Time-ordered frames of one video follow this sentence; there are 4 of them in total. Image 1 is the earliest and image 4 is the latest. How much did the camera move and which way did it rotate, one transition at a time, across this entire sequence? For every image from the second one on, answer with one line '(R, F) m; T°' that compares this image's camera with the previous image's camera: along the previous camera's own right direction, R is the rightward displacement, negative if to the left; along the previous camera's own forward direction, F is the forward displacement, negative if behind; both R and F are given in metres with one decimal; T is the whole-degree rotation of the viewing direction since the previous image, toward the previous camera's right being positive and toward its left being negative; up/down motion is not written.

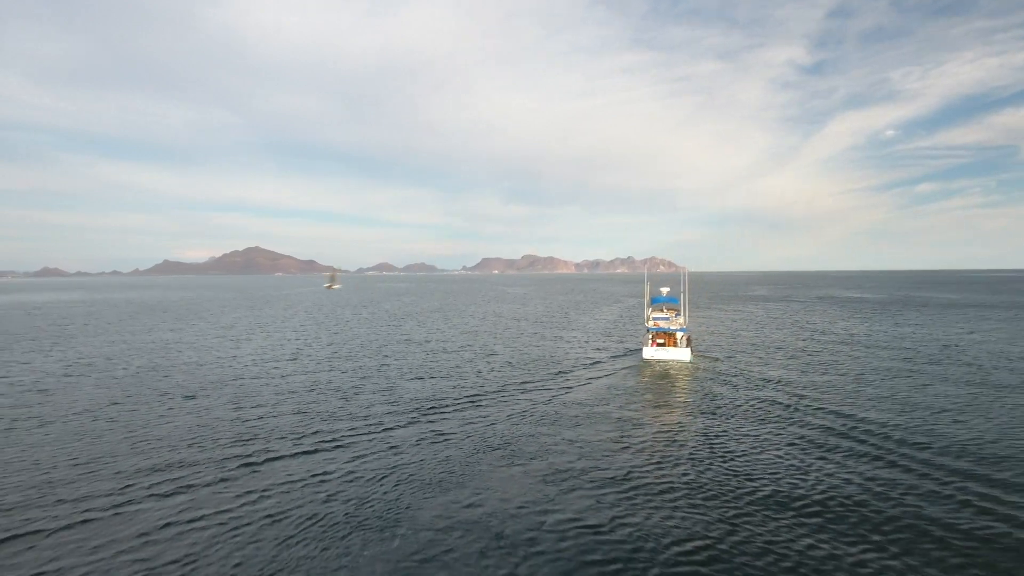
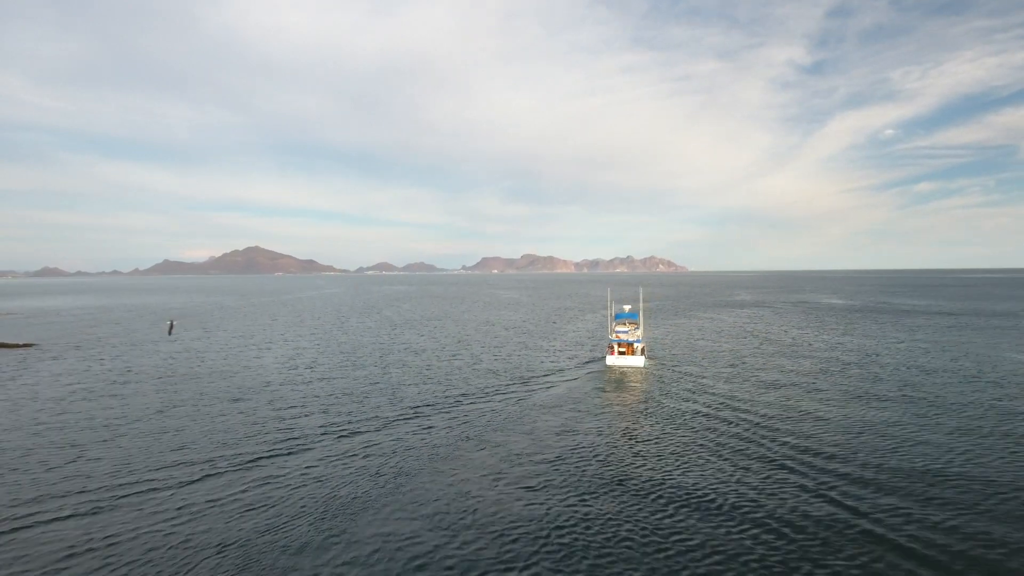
(+1.2, -5.4) m; 0°
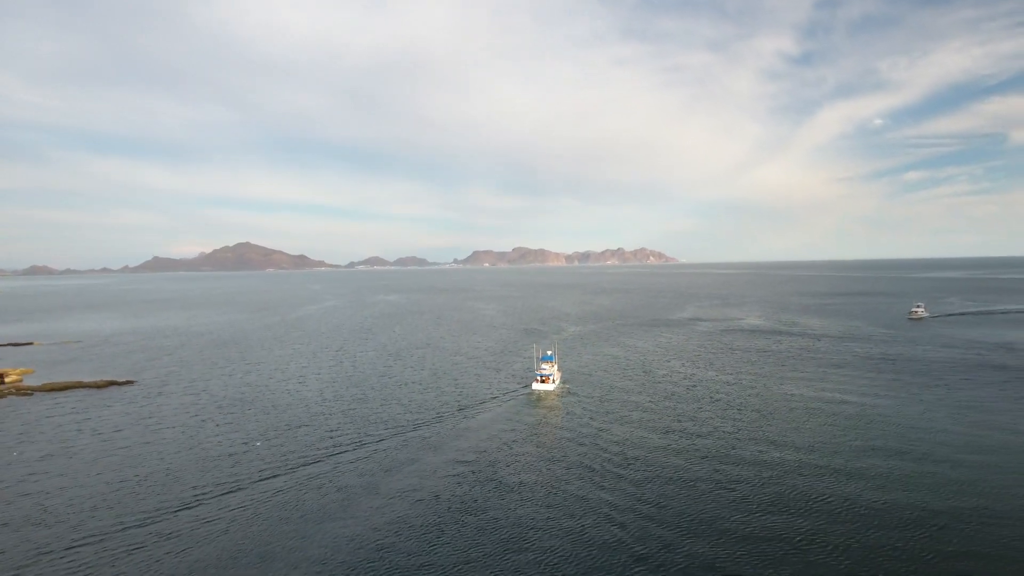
(+4.4, -19.6) m; +1°
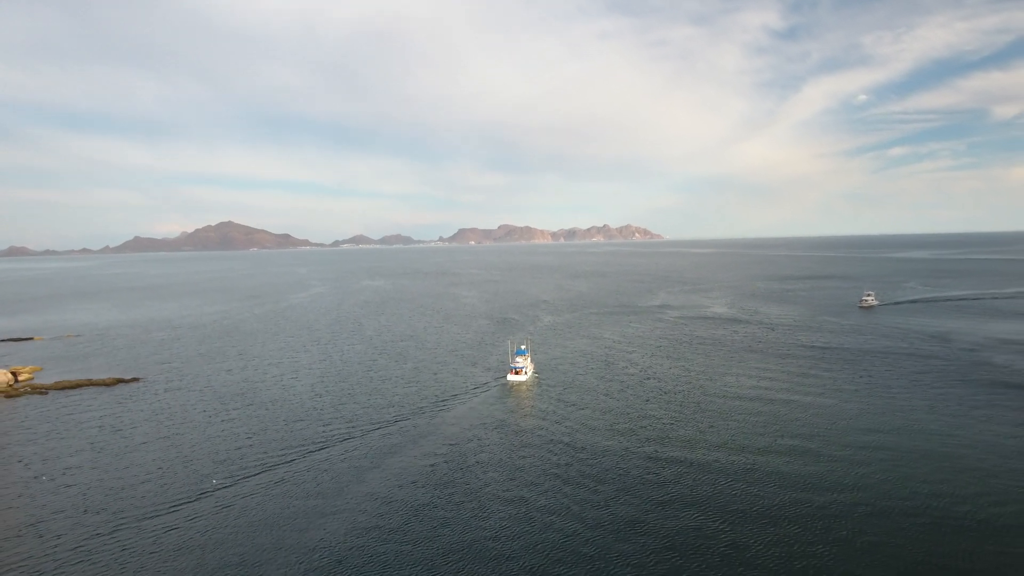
(+1.7, -6.2) m; +1°
